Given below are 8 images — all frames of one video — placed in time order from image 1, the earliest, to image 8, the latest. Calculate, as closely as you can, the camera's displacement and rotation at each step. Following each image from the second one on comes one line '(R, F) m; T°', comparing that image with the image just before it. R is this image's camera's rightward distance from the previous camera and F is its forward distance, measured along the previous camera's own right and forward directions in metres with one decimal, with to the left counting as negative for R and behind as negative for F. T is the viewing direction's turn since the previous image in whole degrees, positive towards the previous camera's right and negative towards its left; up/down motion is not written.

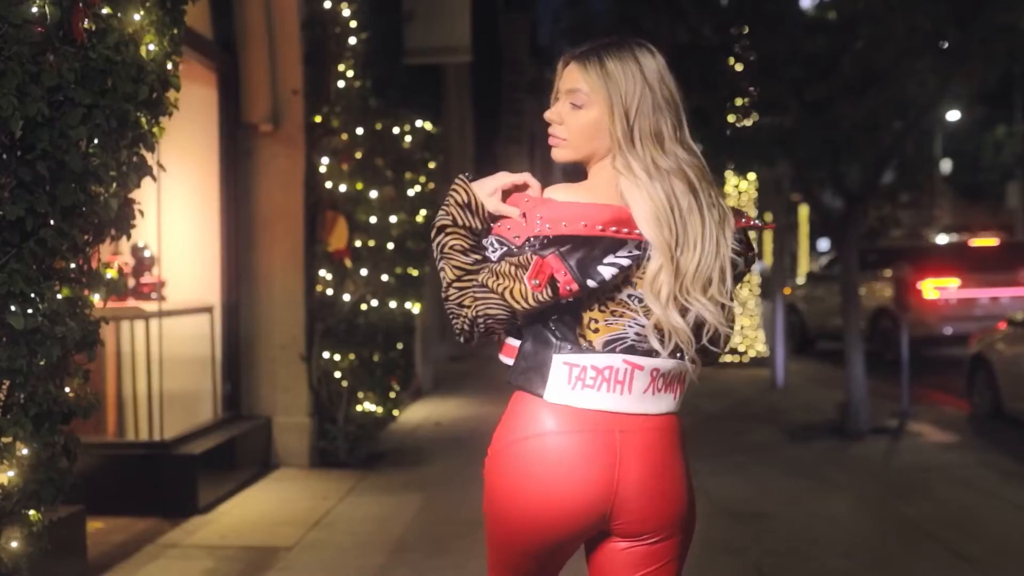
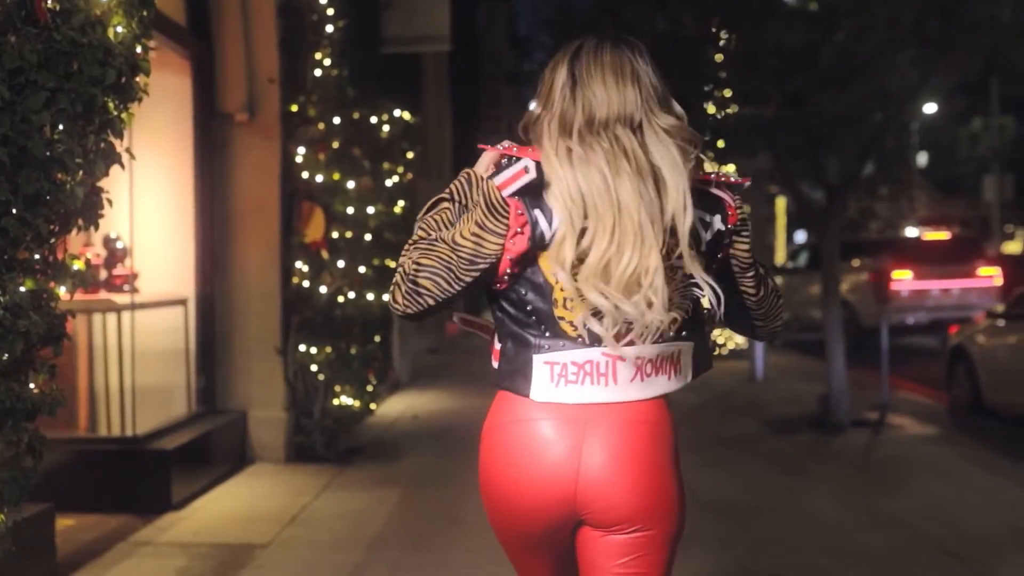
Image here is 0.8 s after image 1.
(0.0, +0.1) m; +1°
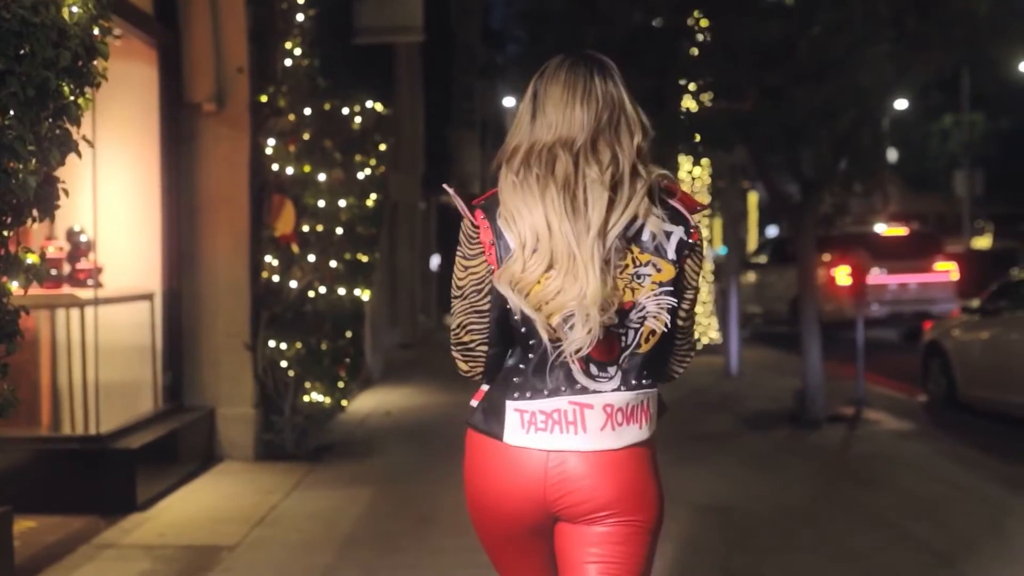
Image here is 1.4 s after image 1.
(0.0, +0.1) m; +1°
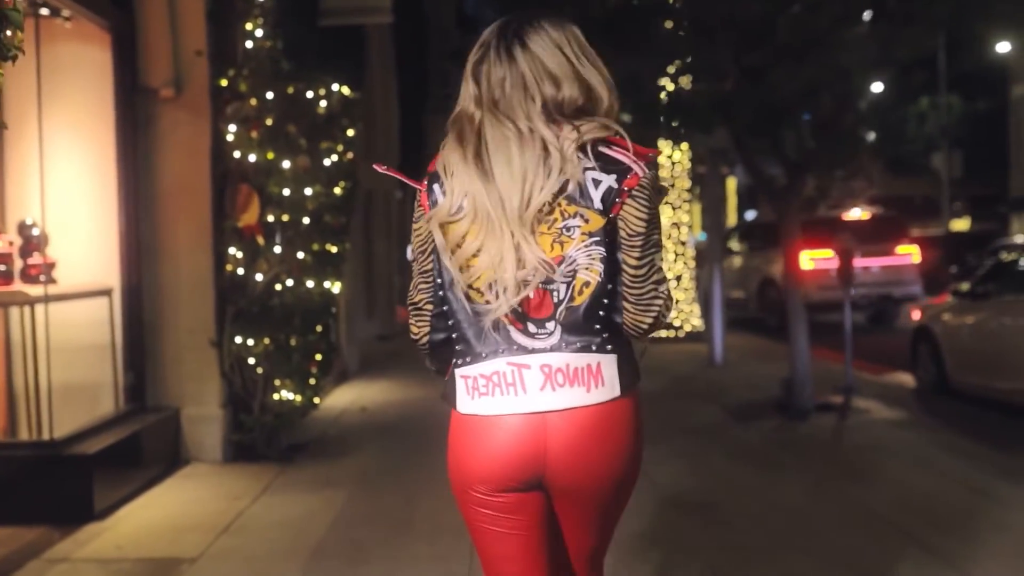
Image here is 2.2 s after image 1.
(0.0, +0.4) m; +1°
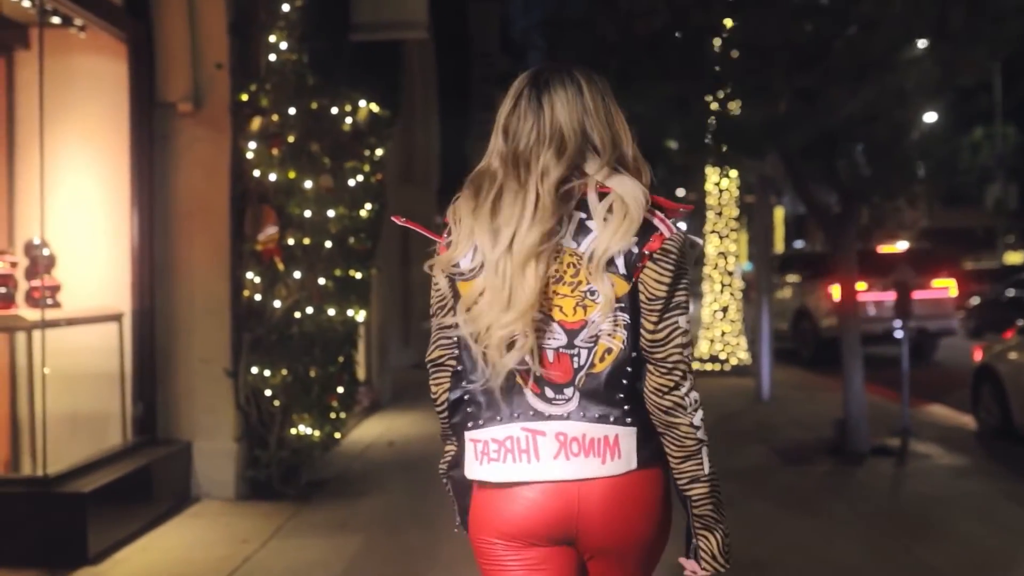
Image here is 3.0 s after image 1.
(+0.1, +0.5) m; -2°
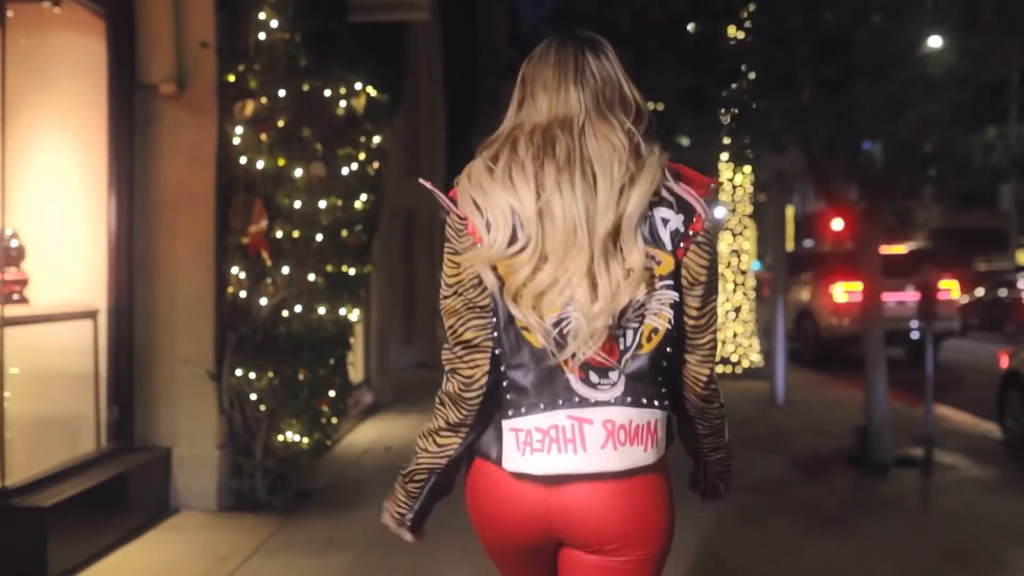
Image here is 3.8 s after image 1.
(0.0, +0.5) m; 0°
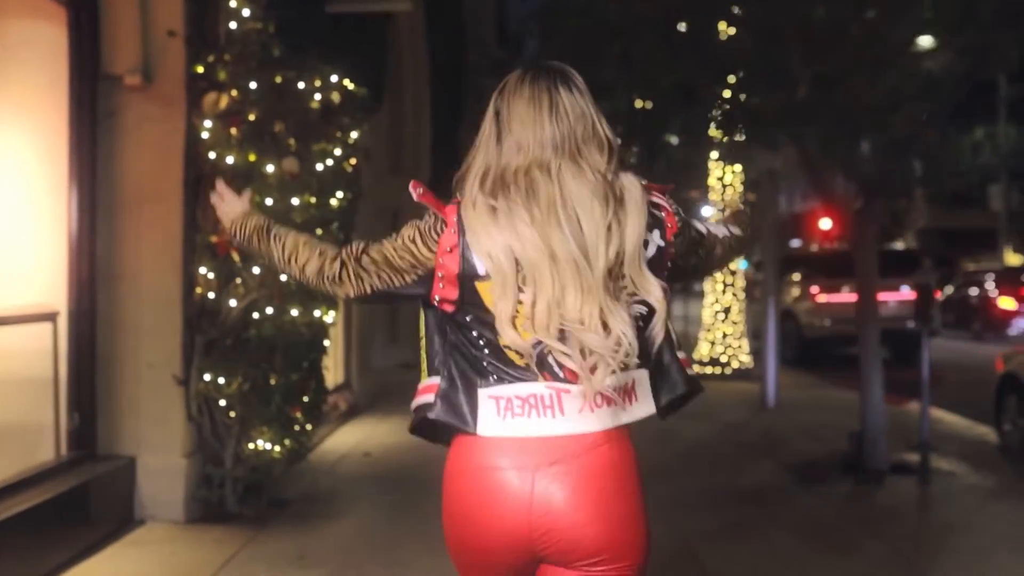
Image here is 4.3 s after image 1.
(0.0, +0.3) m; +1°
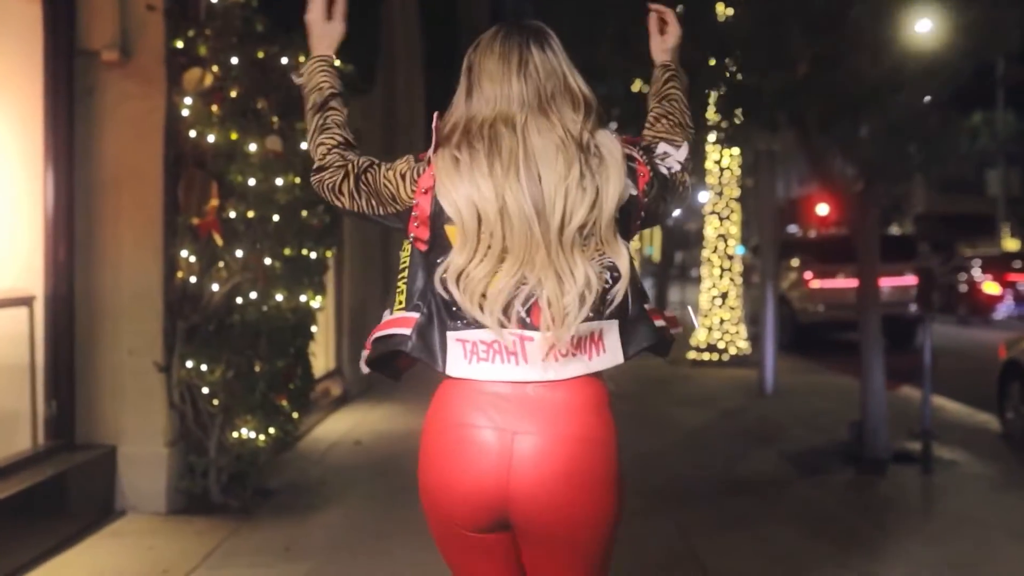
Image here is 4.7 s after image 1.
(0.0, +0.2) m; 0°
